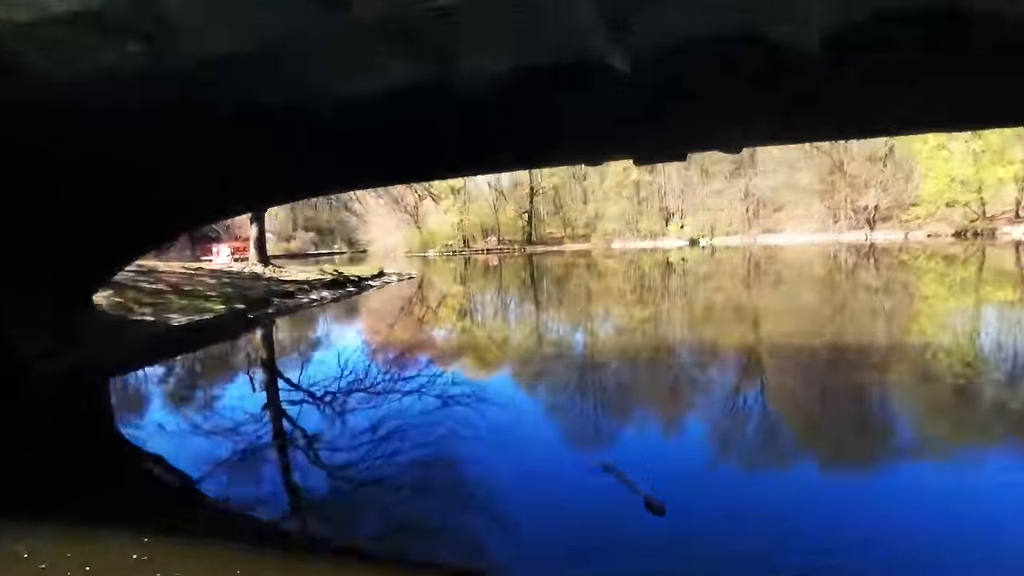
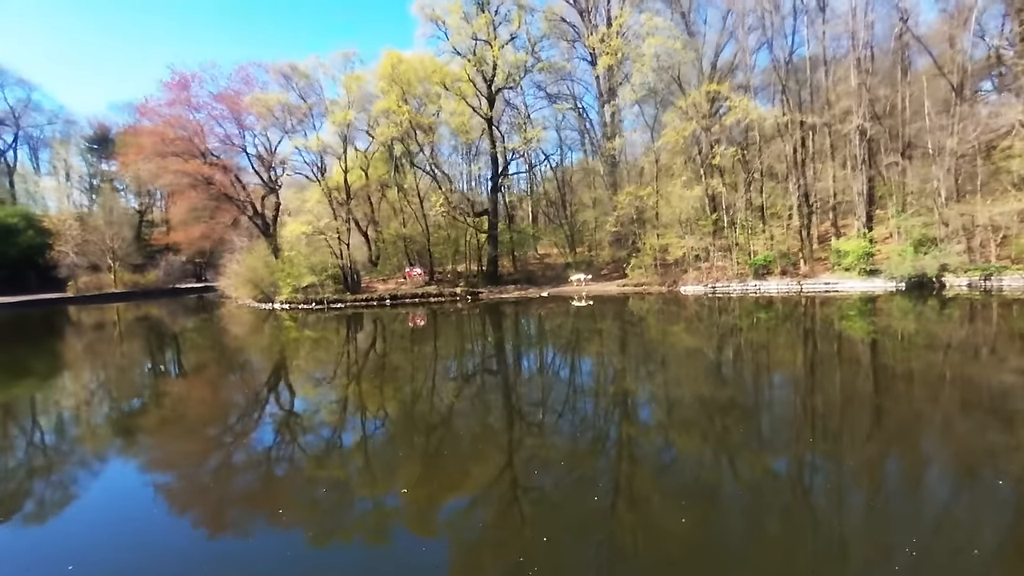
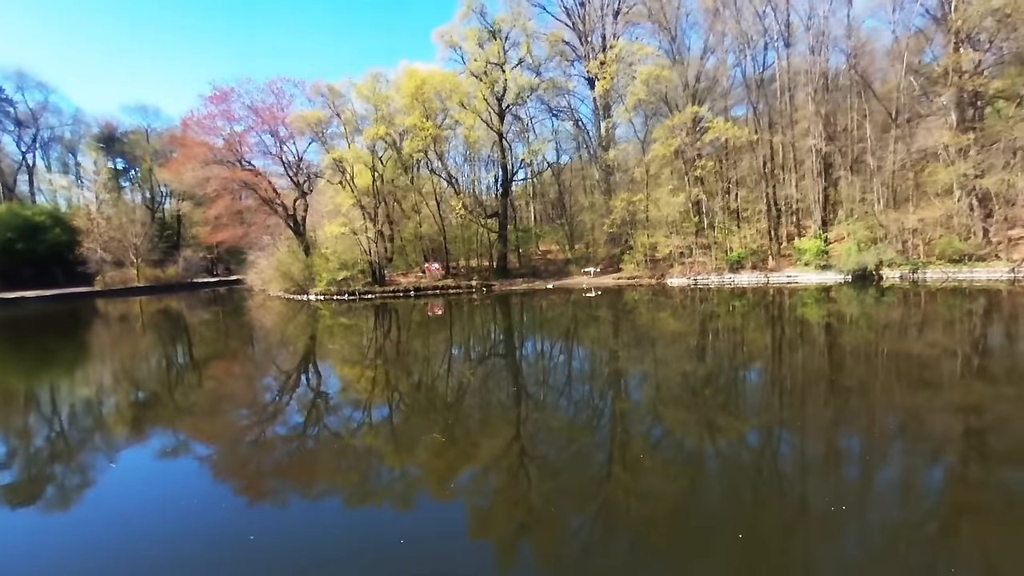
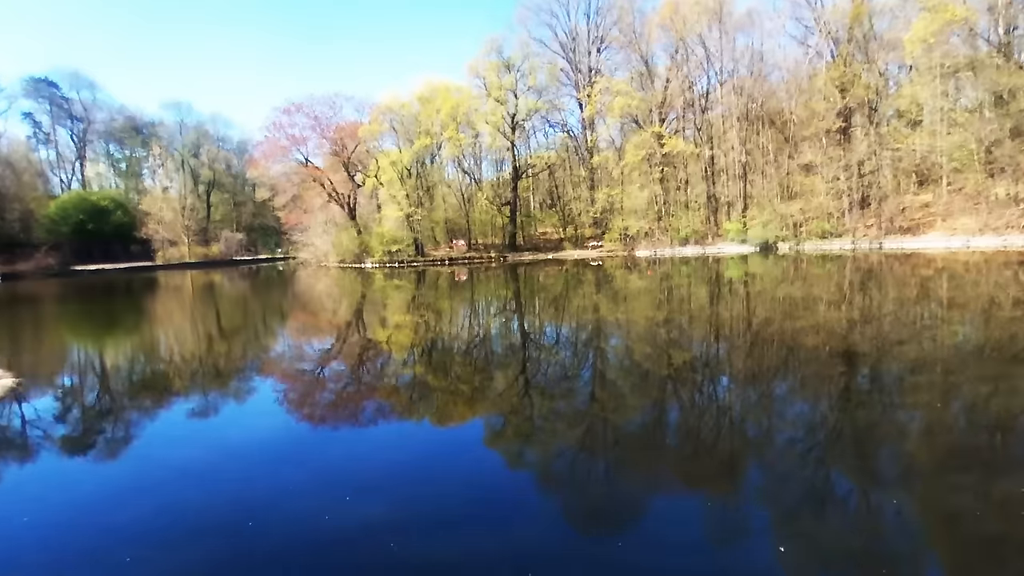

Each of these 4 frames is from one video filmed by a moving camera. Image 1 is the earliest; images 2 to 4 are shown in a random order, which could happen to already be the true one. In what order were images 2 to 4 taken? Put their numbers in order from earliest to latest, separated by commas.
4, 3, 2
